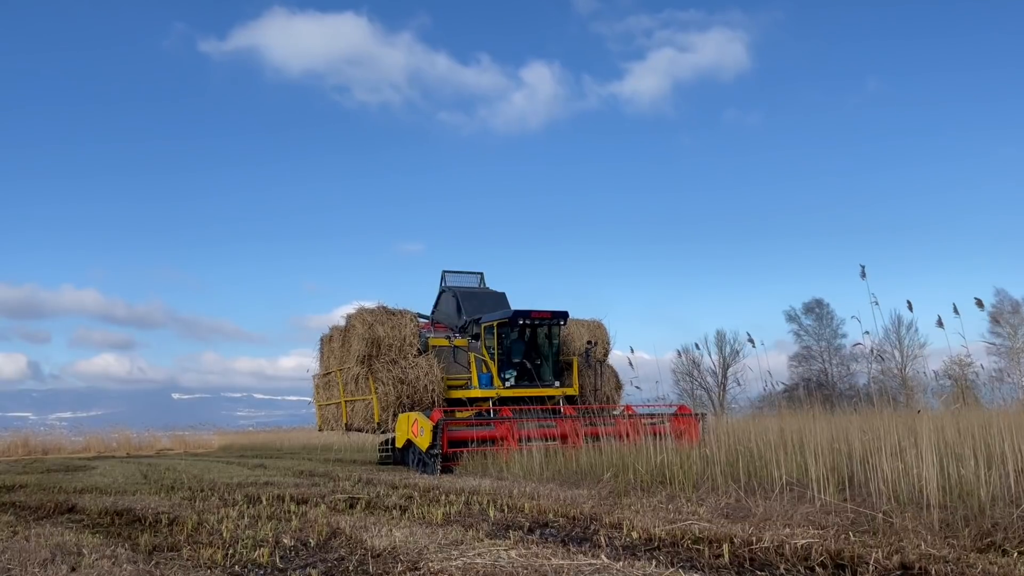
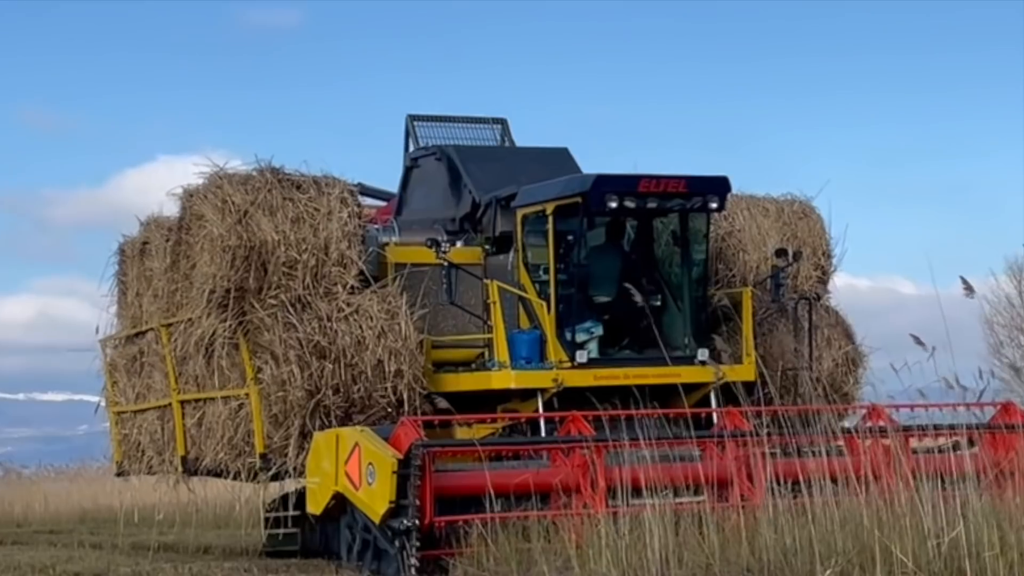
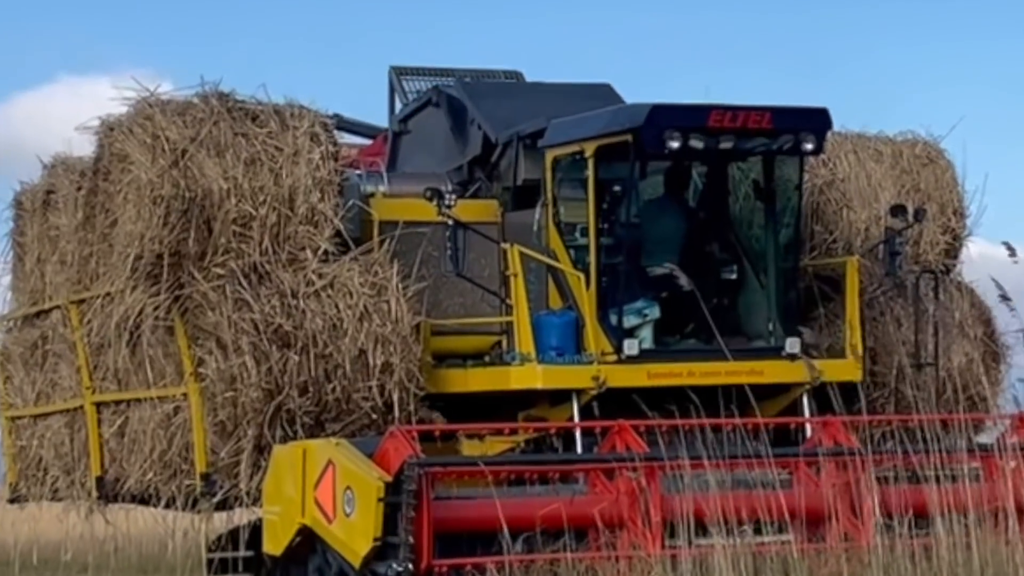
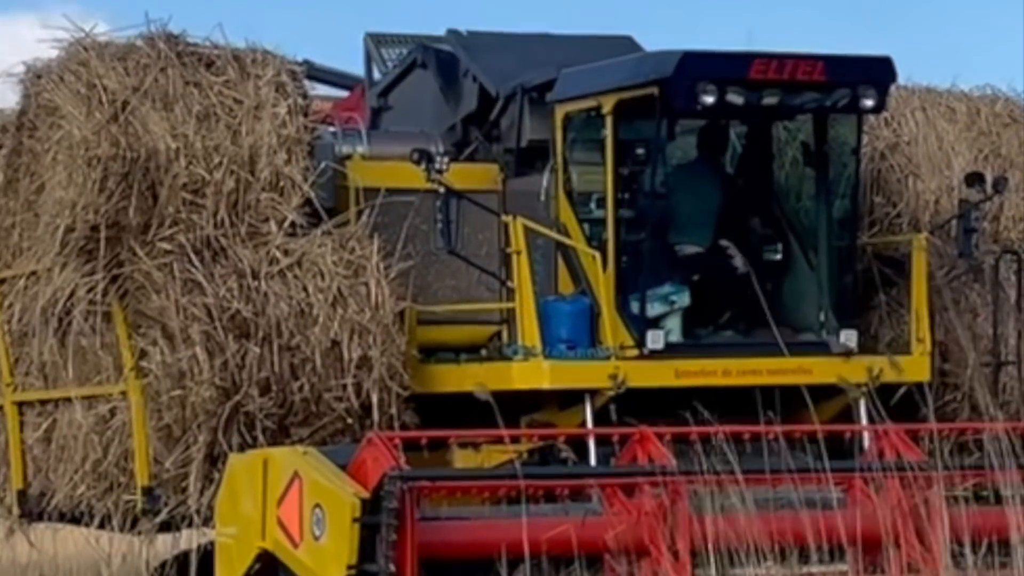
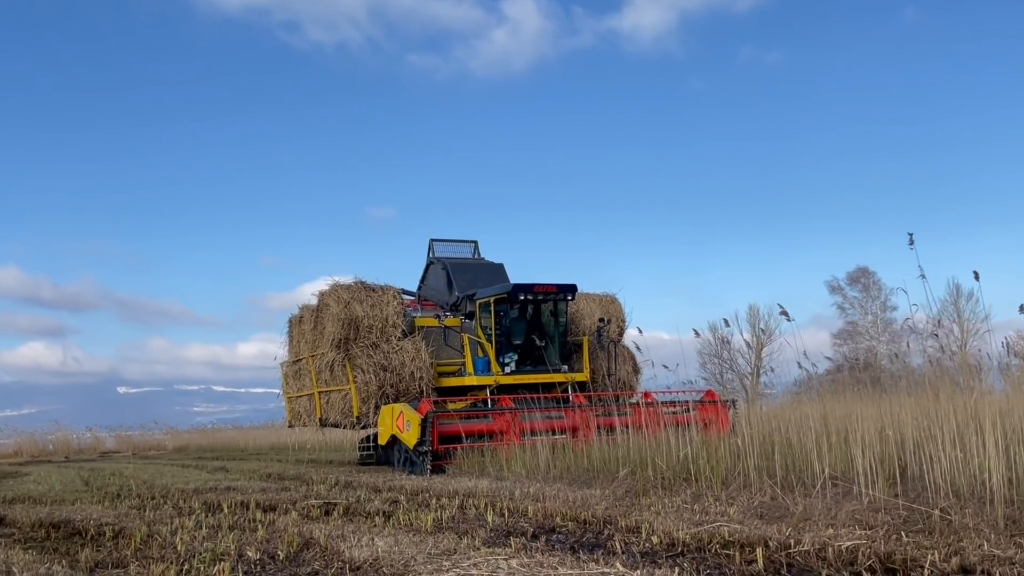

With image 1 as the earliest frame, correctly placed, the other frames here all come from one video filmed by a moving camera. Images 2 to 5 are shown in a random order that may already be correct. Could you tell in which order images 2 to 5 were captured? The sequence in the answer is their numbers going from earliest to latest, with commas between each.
5, 2, 3, 4
